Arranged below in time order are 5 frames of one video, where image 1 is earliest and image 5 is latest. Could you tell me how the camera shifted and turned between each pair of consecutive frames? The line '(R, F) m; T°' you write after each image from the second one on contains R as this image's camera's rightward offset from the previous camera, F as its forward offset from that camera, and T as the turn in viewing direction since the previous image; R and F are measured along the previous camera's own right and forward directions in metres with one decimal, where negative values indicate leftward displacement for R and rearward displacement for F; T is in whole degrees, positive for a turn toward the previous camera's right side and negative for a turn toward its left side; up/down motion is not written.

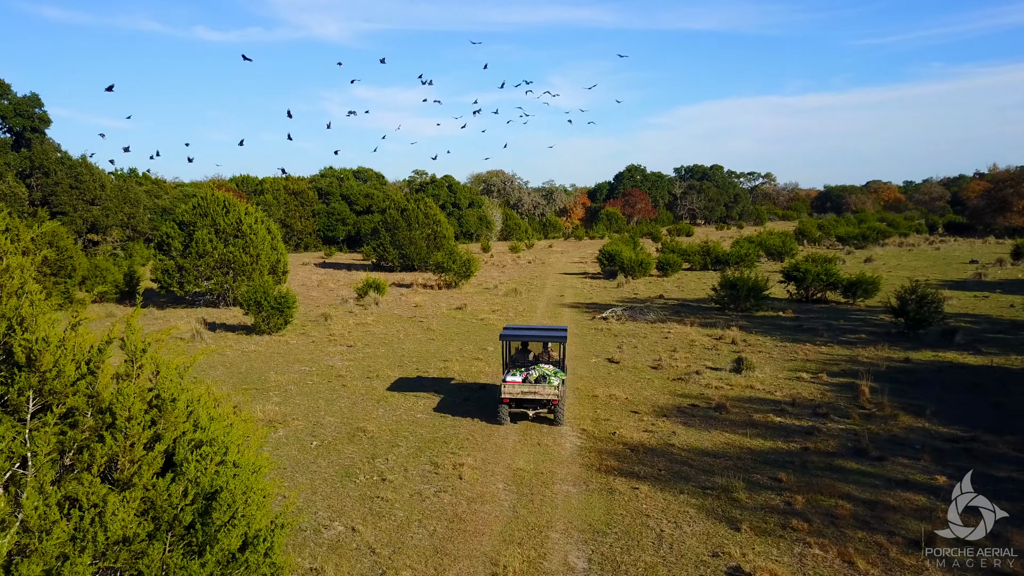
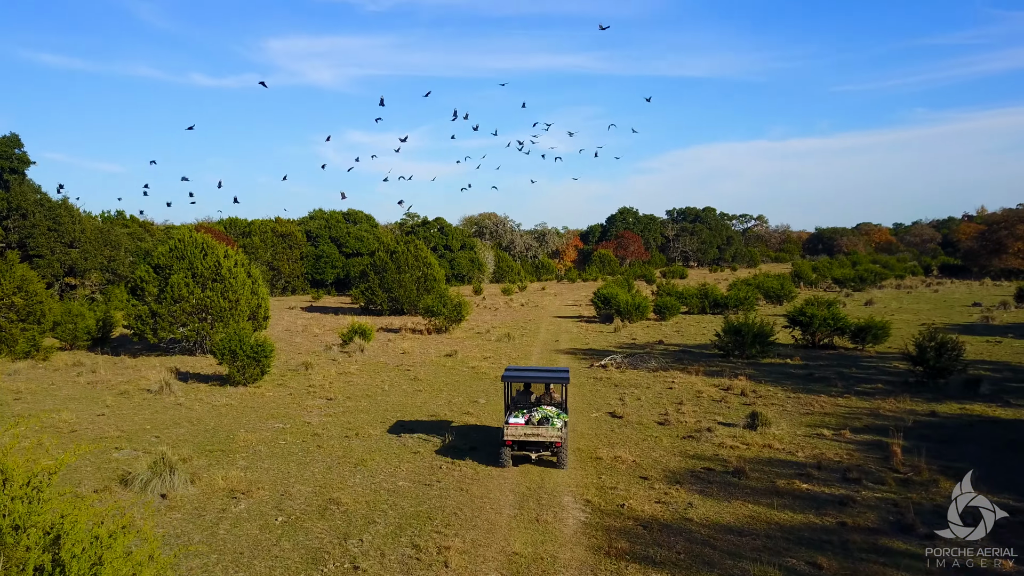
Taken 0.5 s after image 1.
(0.0, +1.2) m; +1°
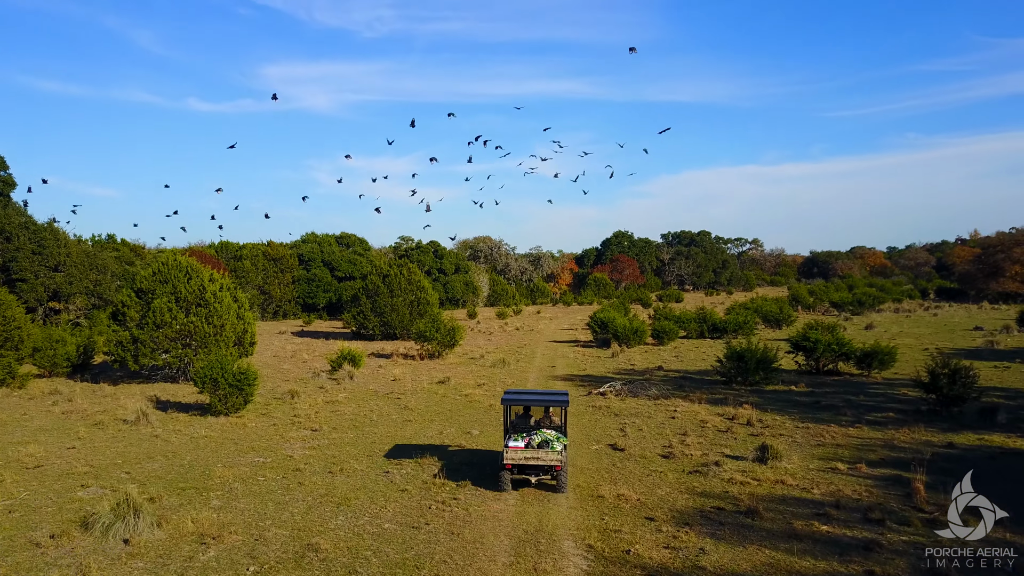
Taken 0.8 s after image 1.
(0.0, +0.7) m; 0°
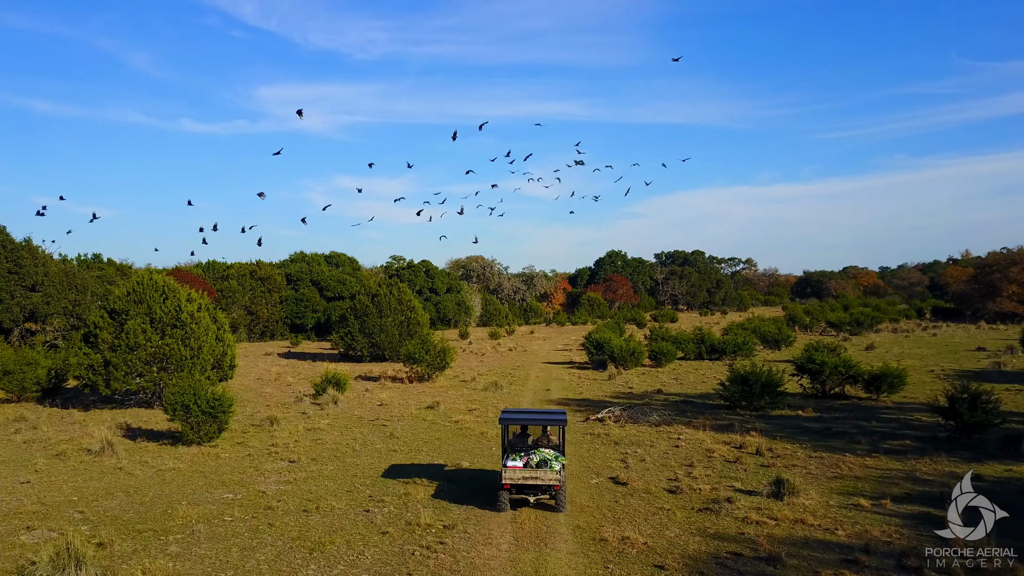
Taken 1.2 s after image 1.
(0.0, +1.0) m; +1°
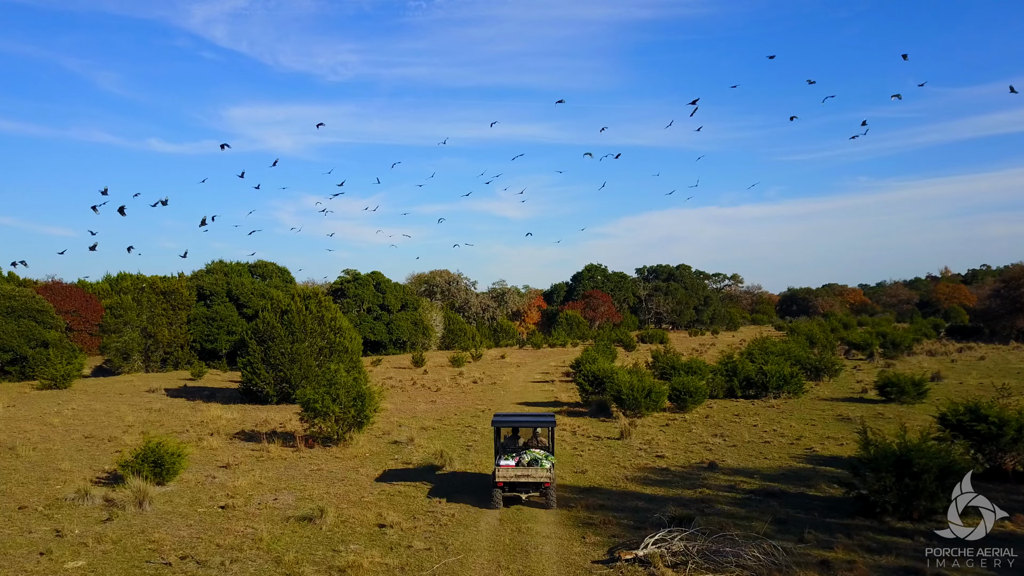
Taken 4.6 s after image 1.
(+0.3, +9.5) m; +2°
